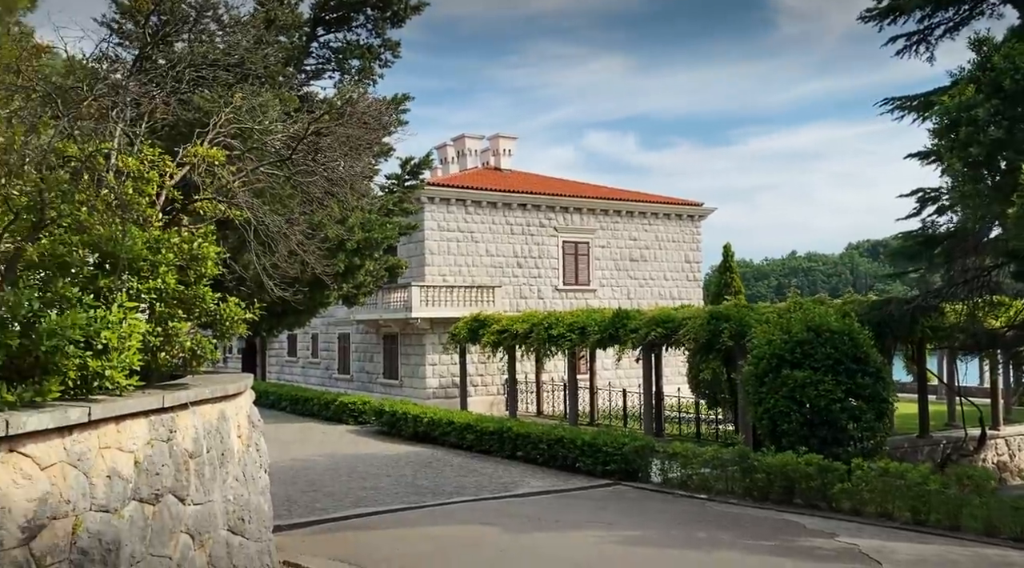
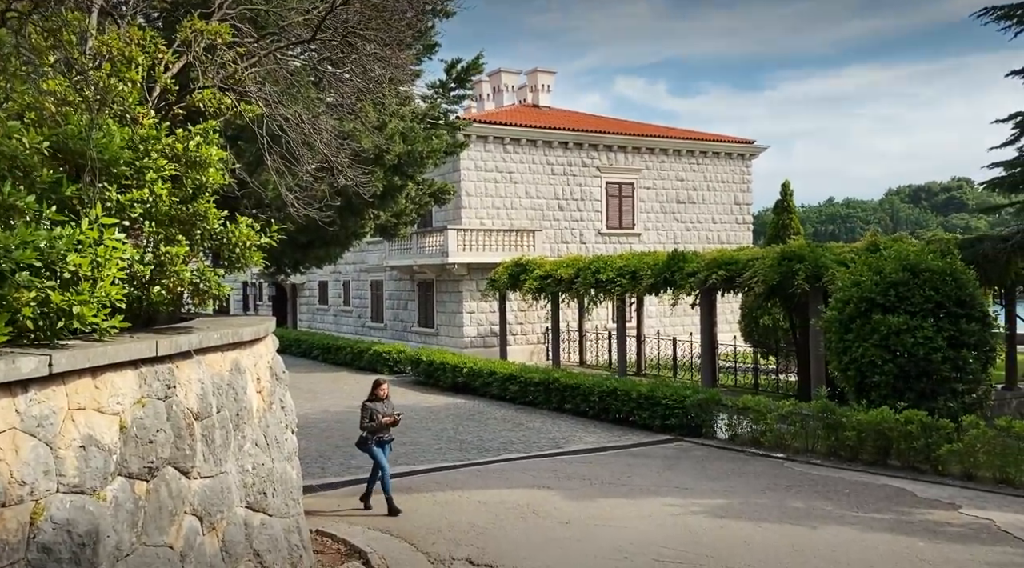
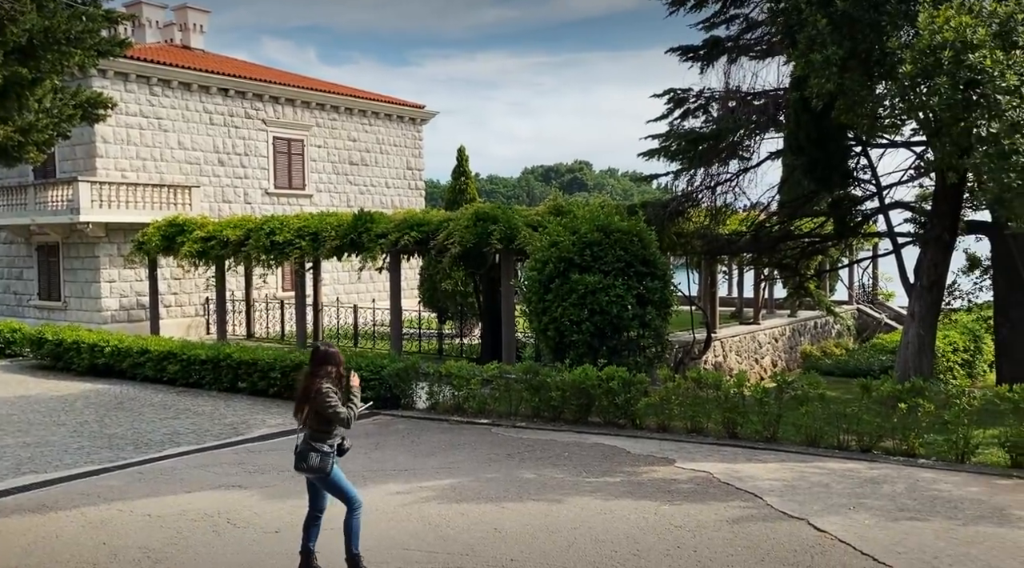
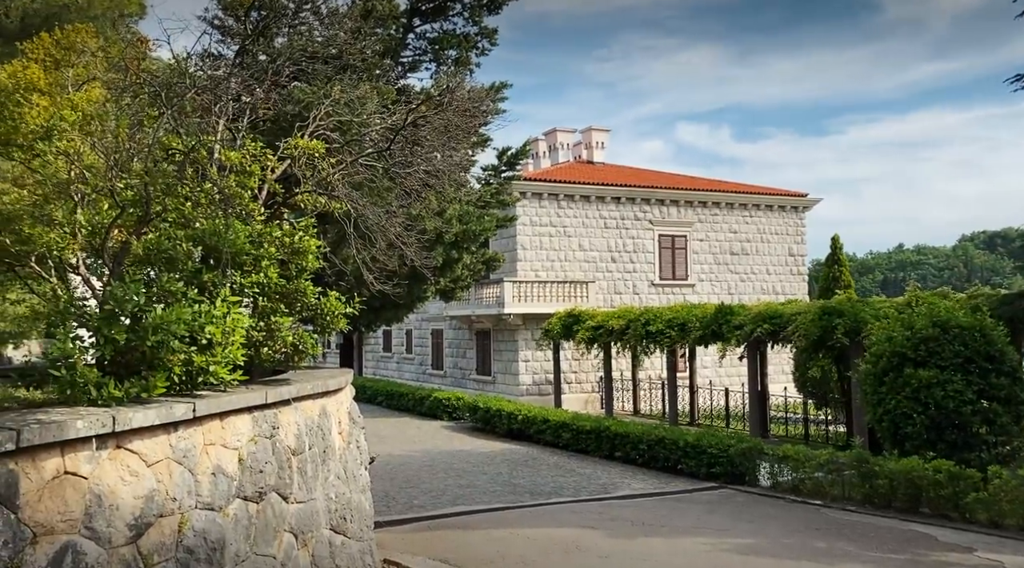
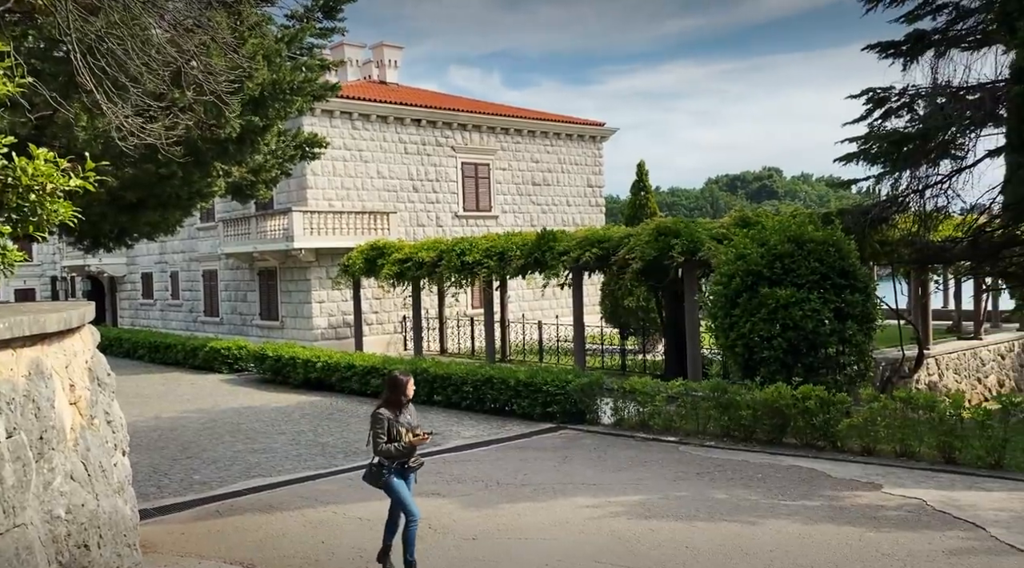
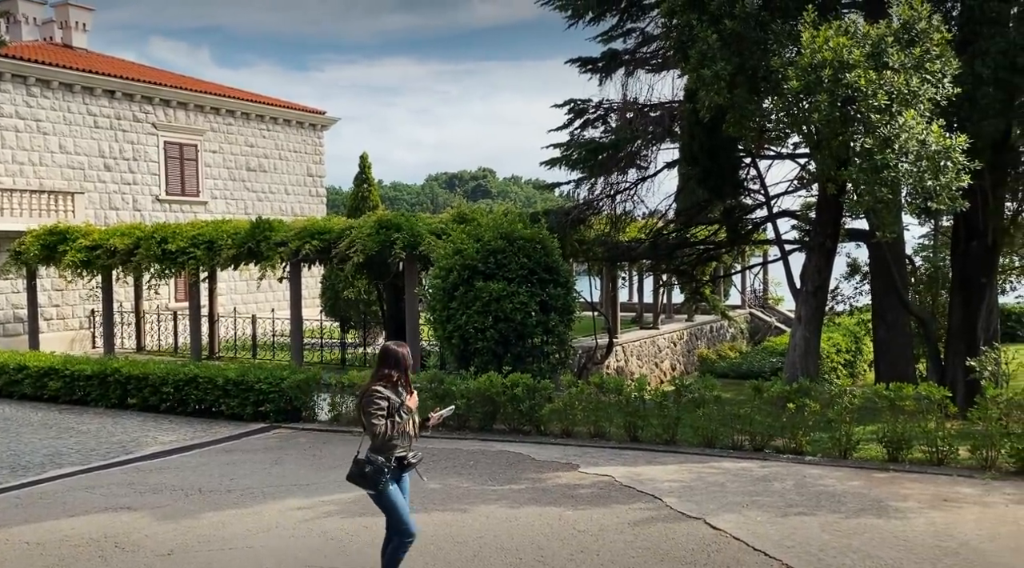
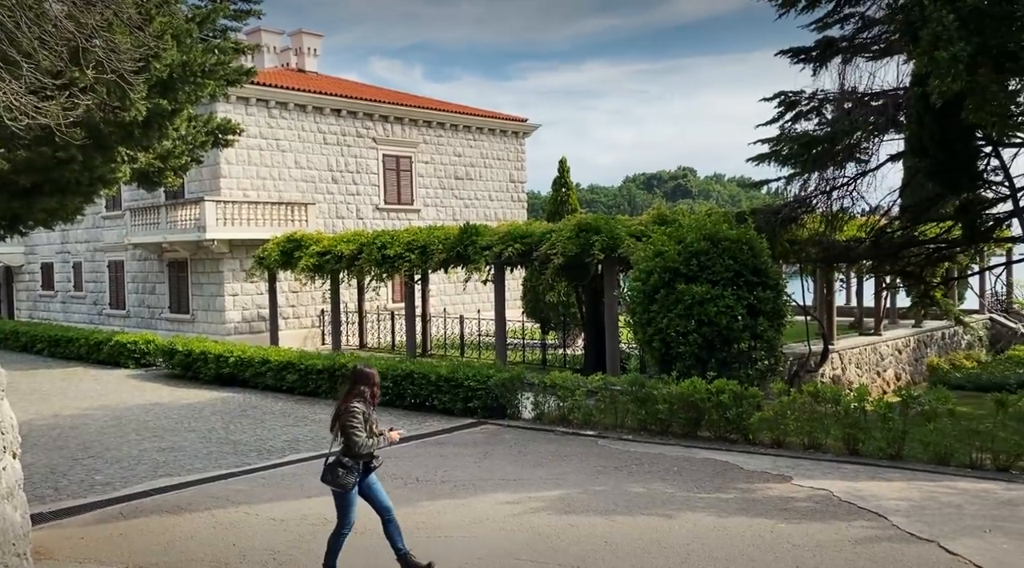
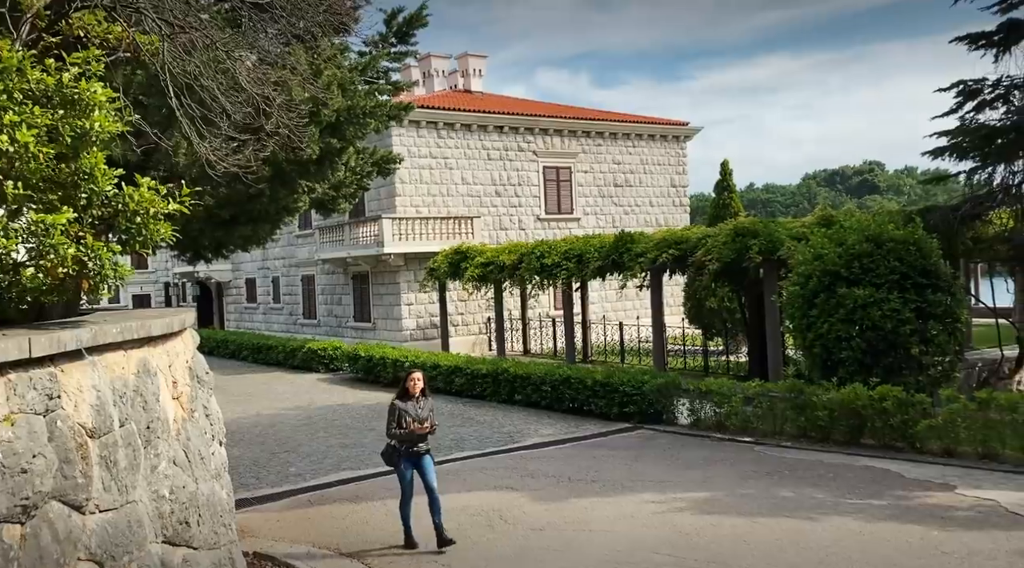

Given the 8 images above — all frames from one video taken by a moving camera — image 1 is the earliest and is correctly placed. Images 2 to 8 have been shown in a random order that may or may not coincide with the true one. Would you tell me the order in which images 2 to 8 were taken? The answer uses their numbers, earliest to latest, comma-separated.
4, 2, 8, 5, 7, 3, 6
